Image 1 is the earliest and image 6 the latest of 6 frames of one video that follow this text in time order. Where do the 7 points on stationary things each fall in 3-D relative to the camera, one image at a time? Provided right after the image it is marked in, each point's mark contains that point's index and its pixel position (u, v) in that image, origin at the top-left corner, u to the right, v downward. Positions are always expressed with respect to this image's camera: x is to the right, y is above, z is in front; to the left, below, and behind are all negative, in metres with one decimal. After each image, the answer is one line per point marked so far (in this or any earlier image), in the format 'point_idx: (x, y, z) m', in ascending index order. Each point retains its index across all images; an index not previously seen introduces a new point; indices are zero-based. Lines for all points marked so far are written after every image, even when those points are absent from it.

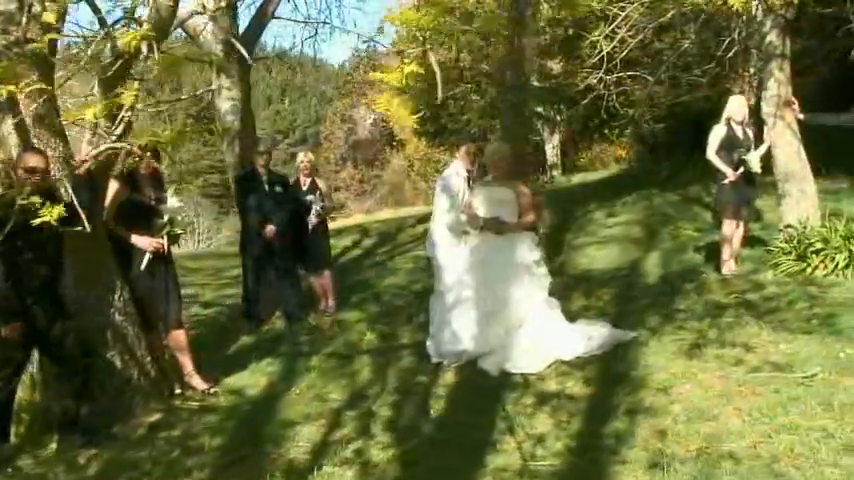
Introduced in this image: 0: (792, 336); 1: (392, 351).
0: (+3.3, -0.9, +7.6) m
1: (-0.4, -1.2, +9.5) m
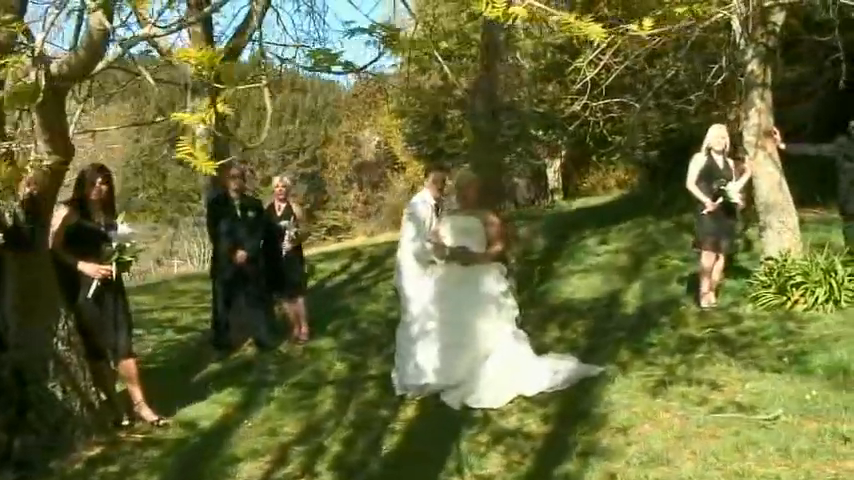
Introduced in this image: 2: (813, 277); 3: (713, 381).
0: (+2.9, -1.2, +7.4) m
1: (-0.8, -1.6, +9.3) m
2: (+4.5, -0.4, +9.9) m
3: (+2.5, -1.2, +7.4) m
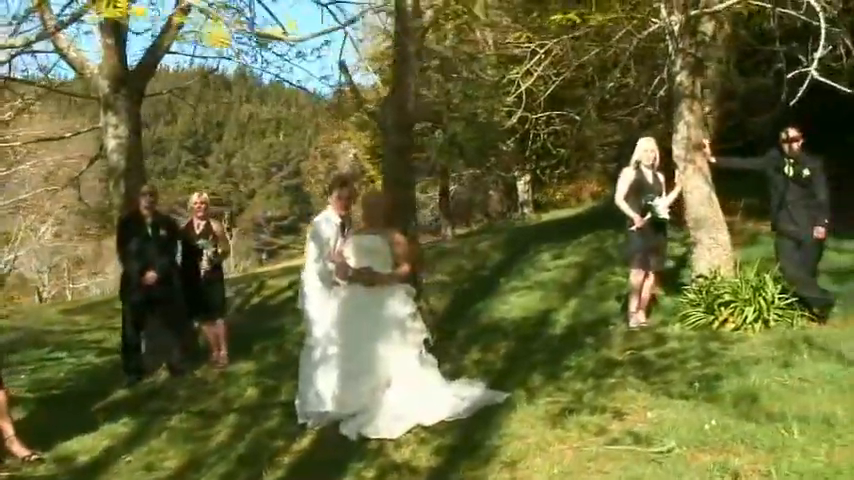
0: (+2.0, -1.3, +7.0) m
1: (-1.7, -1.8, +8.8) m
2: (+3.5, -0.6, +9.6) m
3: (+1.6, -1.4, +7.0) m
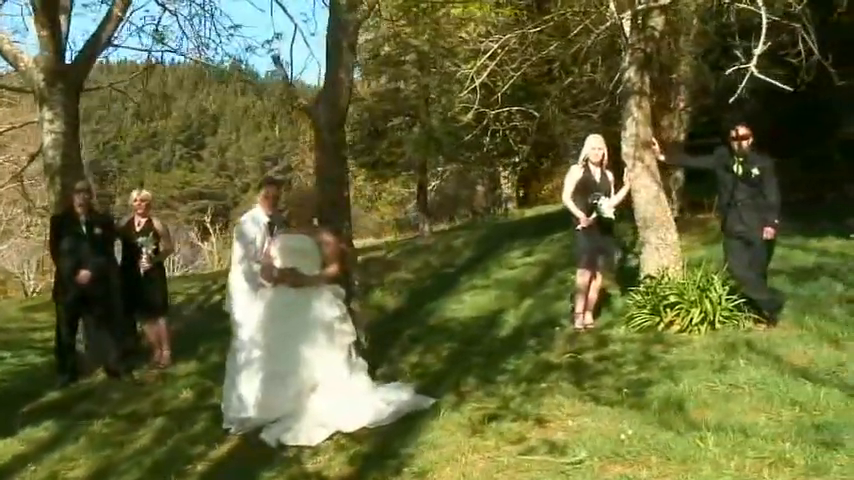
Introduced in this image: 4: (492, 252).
0: (+1.3, -1.4, +6.8) m
1: (-2.4, -1.8, +8.6) m
2: (+2.9, -0.6, +9.3) m
3: (+0.9, -1.4, +6.8) m
4: (+1.5, -0.3, +19.7) m
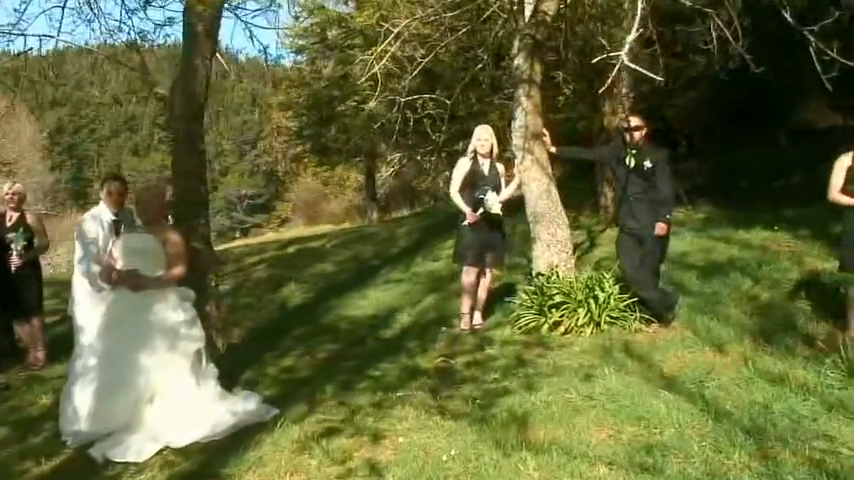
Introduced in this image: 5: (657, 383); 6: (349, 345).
0: (+0.1, -1.4, +6.3) m
1: (-3.7, -1.7, +8.1) m
2: (+1.6, -0.6, +8.9) m
3: (-0.4, -1.4, +6.3) m
4: (0.0, 0.0, +19.2) m
5: (+1.8, -1.1, +6.7) m
6: (-0.8, -1.1, +9.2) m
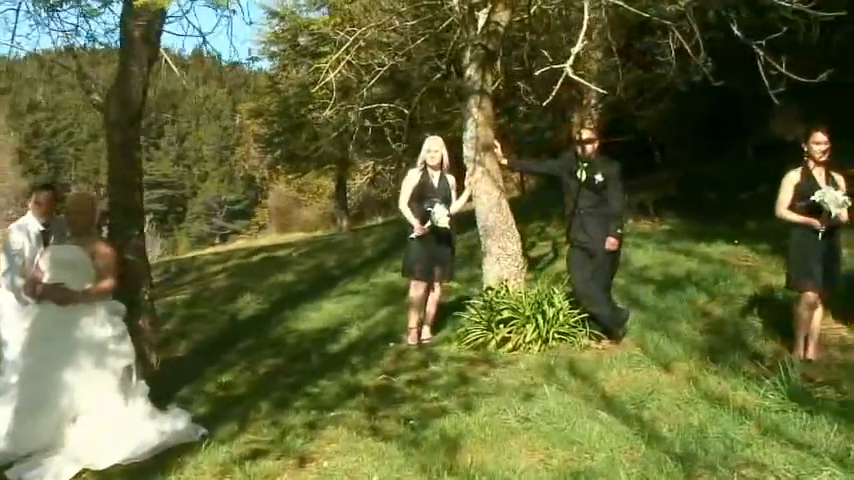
0: (-0.5, -1.5, +6.1) m
1: (-4.2, -1.8, +7.8) m
2: (+1.0, -0.7, +8.7) m
3: (-0.9, -1.5, +6.1) m
4: (-0.8, -0.3, +19.0) m
5: (+1.3, -1.3, +6.6) m
6: (-1.4, -1.3, +9.0) m
